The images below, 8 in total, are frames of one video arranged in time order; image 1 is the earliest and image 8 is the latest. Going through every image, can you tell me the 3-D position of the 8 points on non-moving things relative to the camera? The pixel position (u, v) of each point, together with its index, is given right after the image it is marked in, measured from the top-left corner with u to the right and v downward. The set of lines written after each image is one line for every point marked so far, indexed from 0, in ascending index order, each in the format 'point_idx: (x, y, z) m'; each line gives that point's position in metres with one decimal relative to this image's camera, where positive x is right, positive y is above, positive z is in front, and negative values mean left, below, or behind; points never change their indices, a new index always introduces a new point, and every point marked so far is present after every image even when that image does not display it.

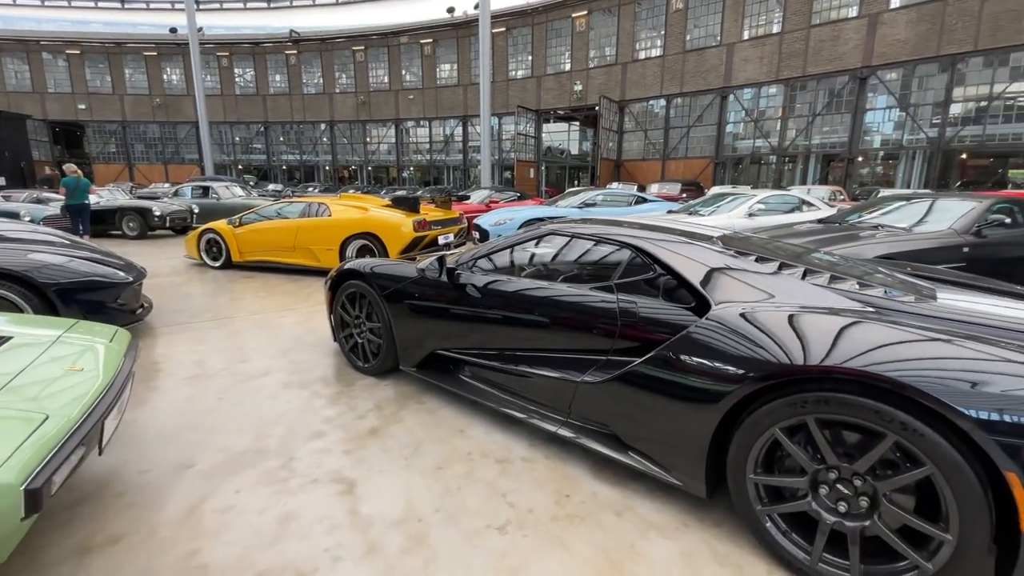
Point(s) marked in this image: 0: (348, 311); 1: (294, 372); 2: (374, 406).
0: (-1.2, -0.2, +3.3) m
1: (-1.6, -0.6, +3.4) m
2: (-0.8, -0.7, +2.9) m
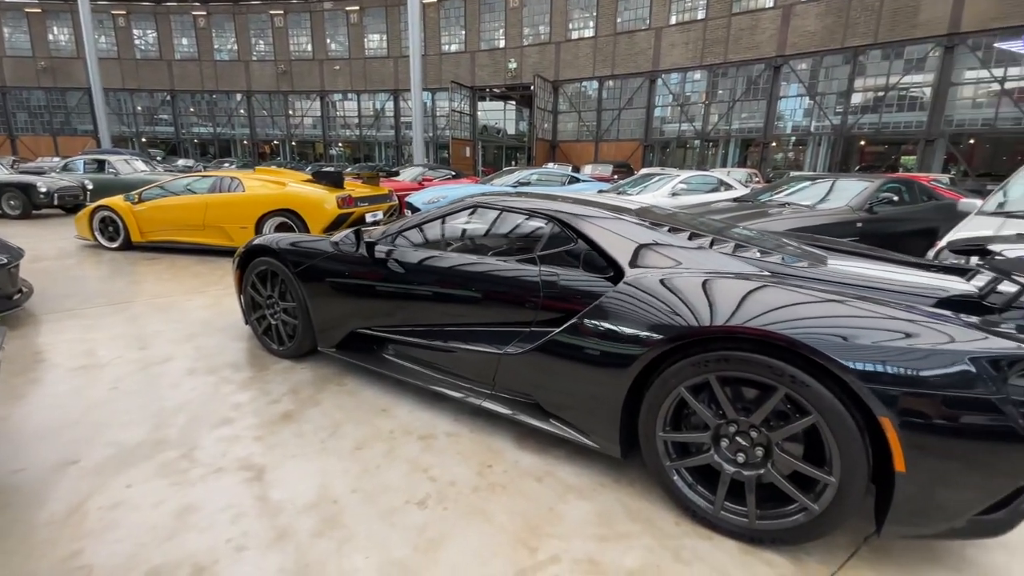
0: (-1.7, 0.0, +3.1) m
1: (-2.1, -0.5, +3.1) m
2: (-1.3, -0.6, +2.7) m
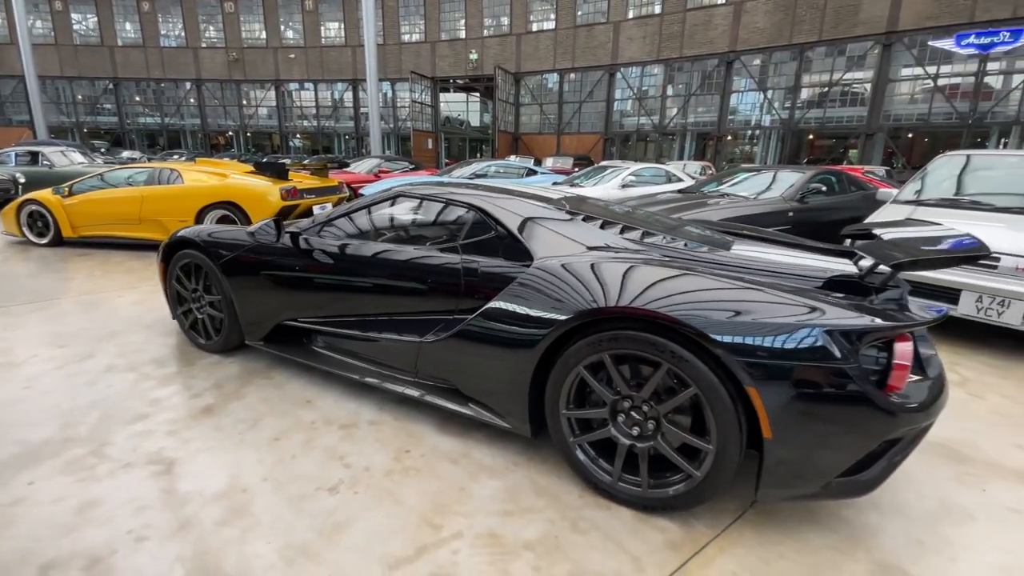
0: (-2.1, 0.0, +3.0) m
1: (-2.5, -0.4, +3.0) m
2: (-1.7, -0.5, +2.7) m
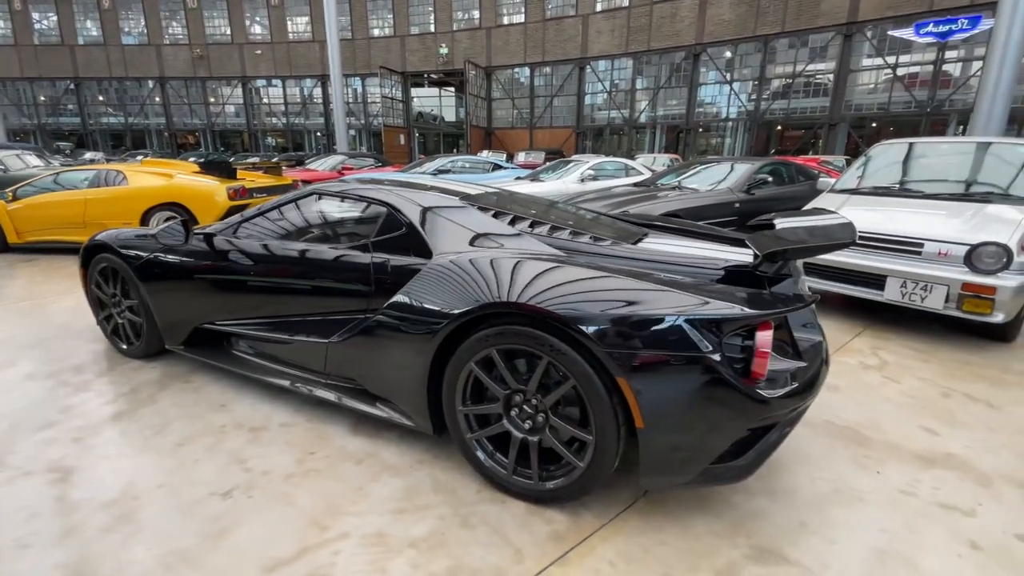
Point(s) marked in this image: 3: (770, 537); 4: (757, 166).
0: (-2.6, 0.0, +3.0) m
1: (-2.9, -0.5, +2.9) m
2: (-2.1, -0.6, +2.6) m
3: (+0.9, -0.9, +1.6) m
4: (+3.0, +1.5, +5.7) m
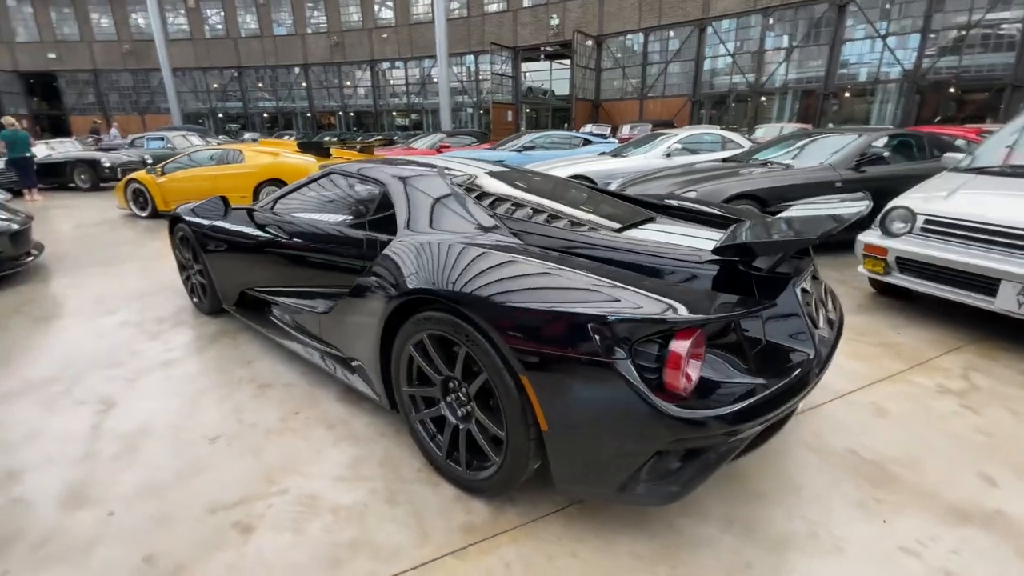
0: (-2.4, +0.3, +3.5) m
1: (-2.8, -0.2, +3.6) m
2: (-2.1, -0.3, +3.1) m
3: (+0.6, -0.9, +1.4) m
4: (+3.7, +1.5, +4.8) m
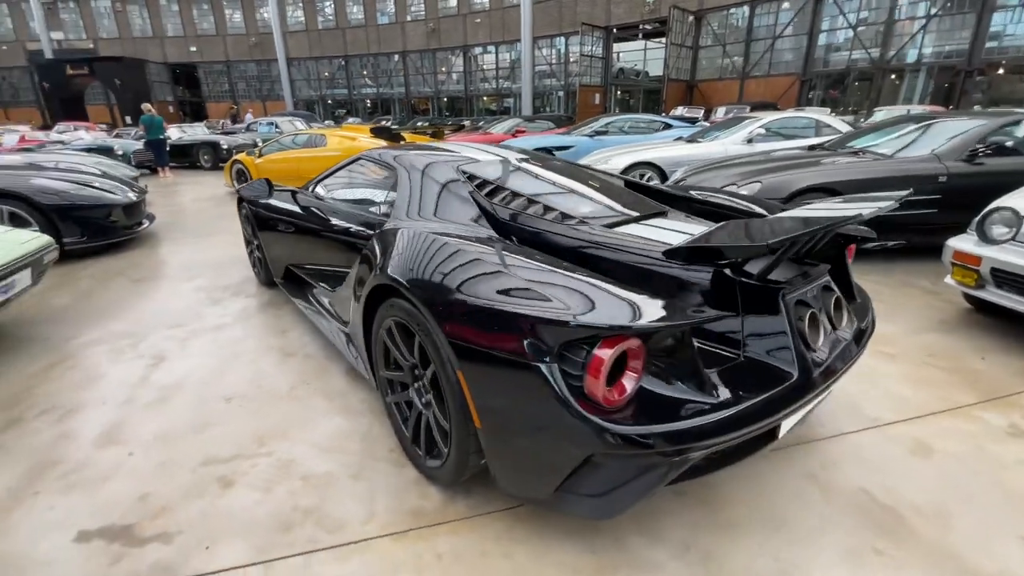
0: (-2.2, +0.5, +3.9) m
1: (-2.6, +0.1, +4.0) m
2: (-1.9, -0.2, +3.4) m
3: (+0.4, -0.9, +1.4) m
4: (+4.1, +1.4, +4.0) m
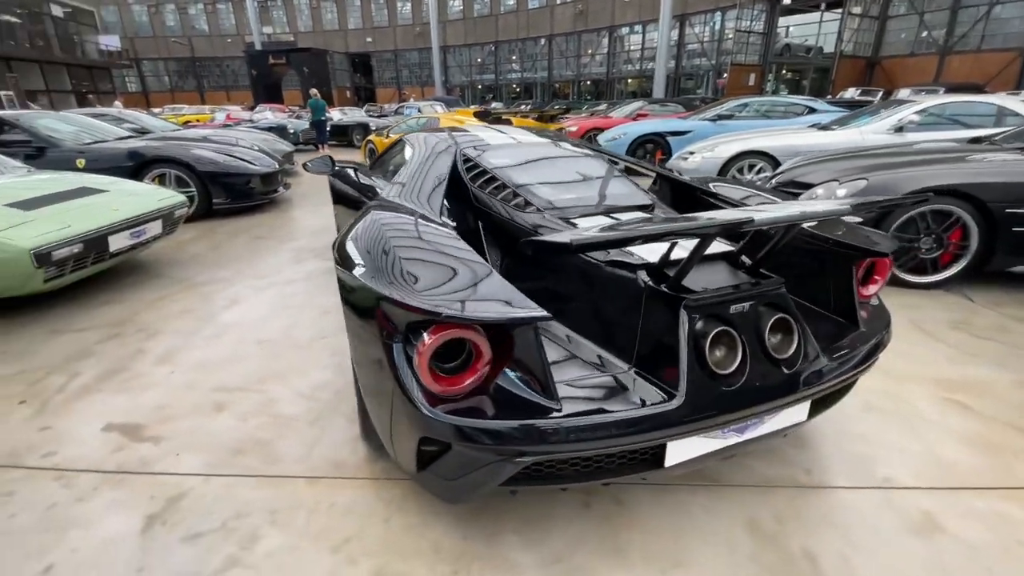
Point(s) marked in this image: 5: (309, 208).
0: (-1.7, +0.8, +4.4) m
1: (-2.0, +0.5, +4.7) m
2: (-1.6, +0.2, +3.9) m
3: (-0.1, -0.8, +1.3) m
4: (+4.5, +1.0, +2.7) m
5: (-2.7, +1.0, +6.3) m
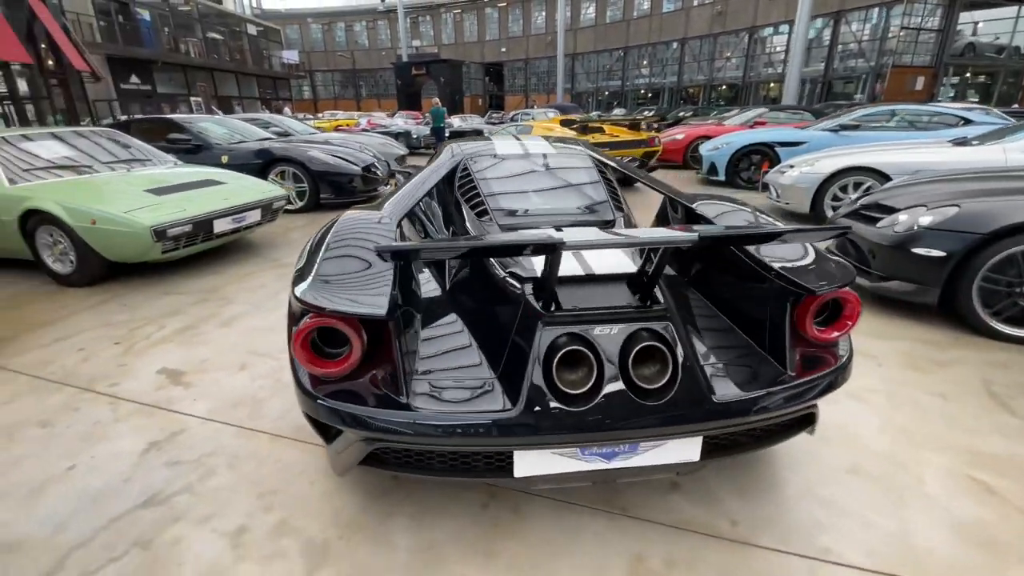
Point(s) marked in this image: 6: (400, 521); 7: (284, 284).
0: (-1.1, +0.9, +4.8) m
1: (-1.4, +0.6, +5.2) m
2: (-1.3, +0.2, +4.4) m
3: (-0.5, -0.8, +1.5) m
4: (+4.4, +0.6, +1.7) m
5: (-1.6, +1.2, +6.9) m
6: (-0.4, -0.8, +1.6) m
7: (-1.8, 0.0, +3.8) m
